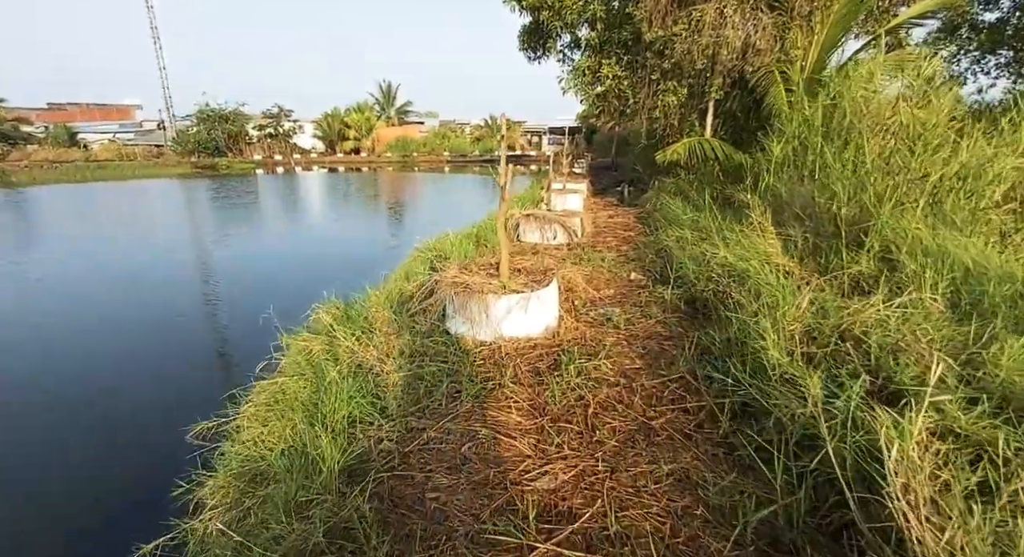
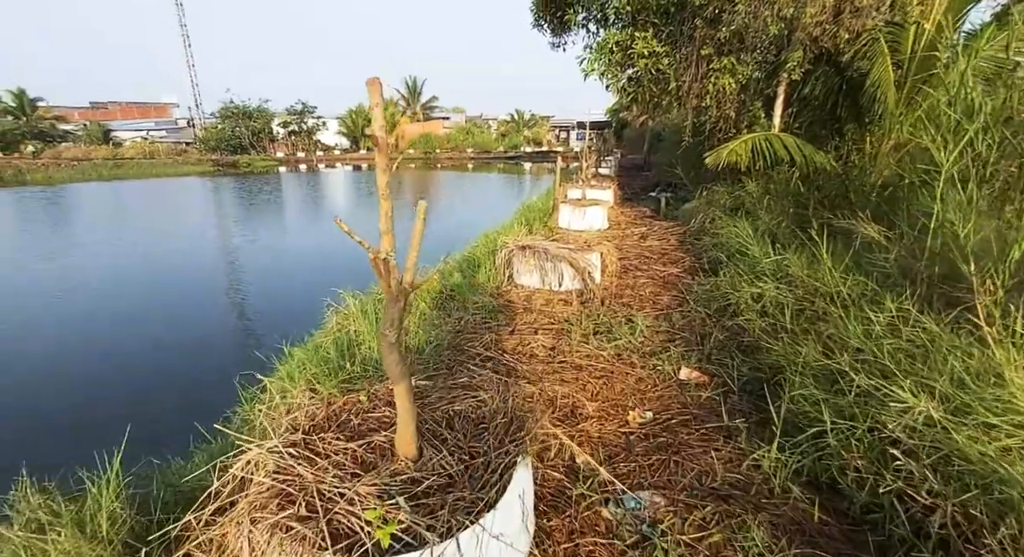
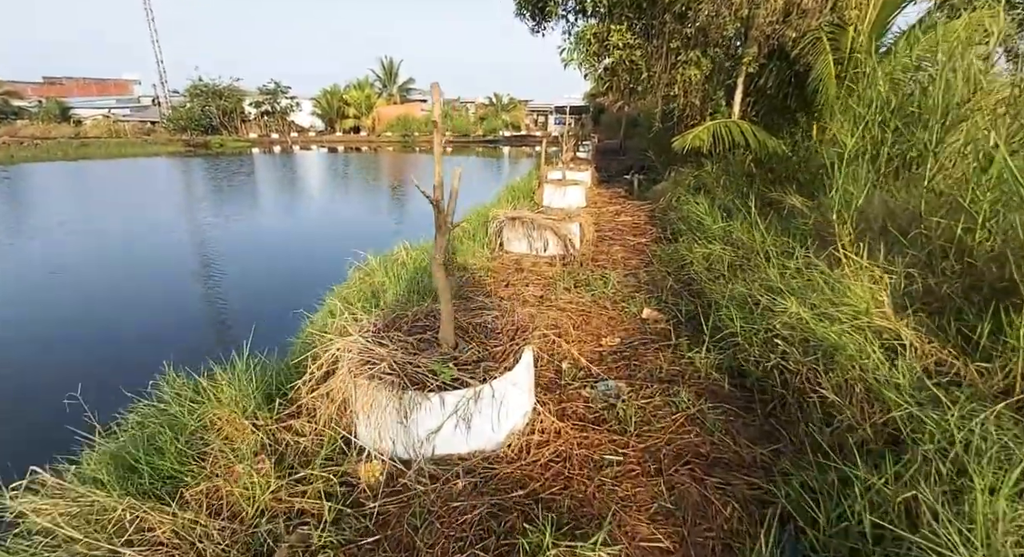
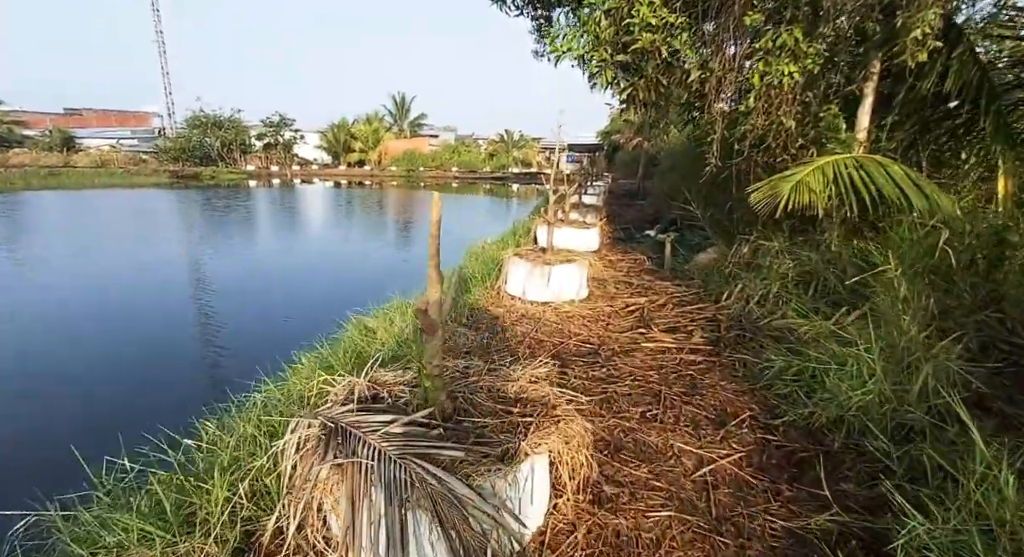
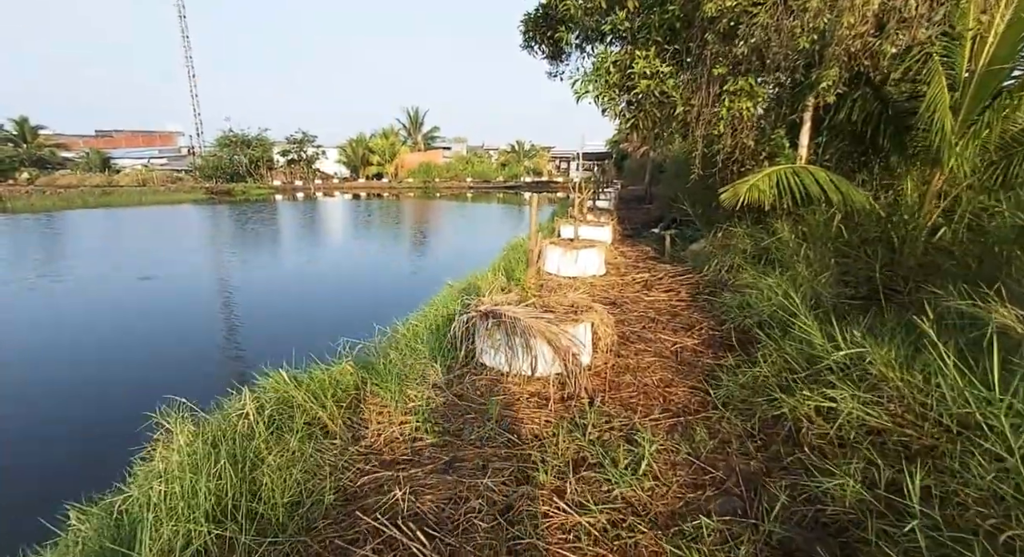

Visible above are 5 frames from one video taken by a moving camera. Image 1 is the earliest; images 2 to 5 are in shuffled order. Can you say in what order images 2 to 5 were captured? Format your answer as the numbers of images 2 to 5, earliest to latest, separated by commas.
3, 2, 5, 4
